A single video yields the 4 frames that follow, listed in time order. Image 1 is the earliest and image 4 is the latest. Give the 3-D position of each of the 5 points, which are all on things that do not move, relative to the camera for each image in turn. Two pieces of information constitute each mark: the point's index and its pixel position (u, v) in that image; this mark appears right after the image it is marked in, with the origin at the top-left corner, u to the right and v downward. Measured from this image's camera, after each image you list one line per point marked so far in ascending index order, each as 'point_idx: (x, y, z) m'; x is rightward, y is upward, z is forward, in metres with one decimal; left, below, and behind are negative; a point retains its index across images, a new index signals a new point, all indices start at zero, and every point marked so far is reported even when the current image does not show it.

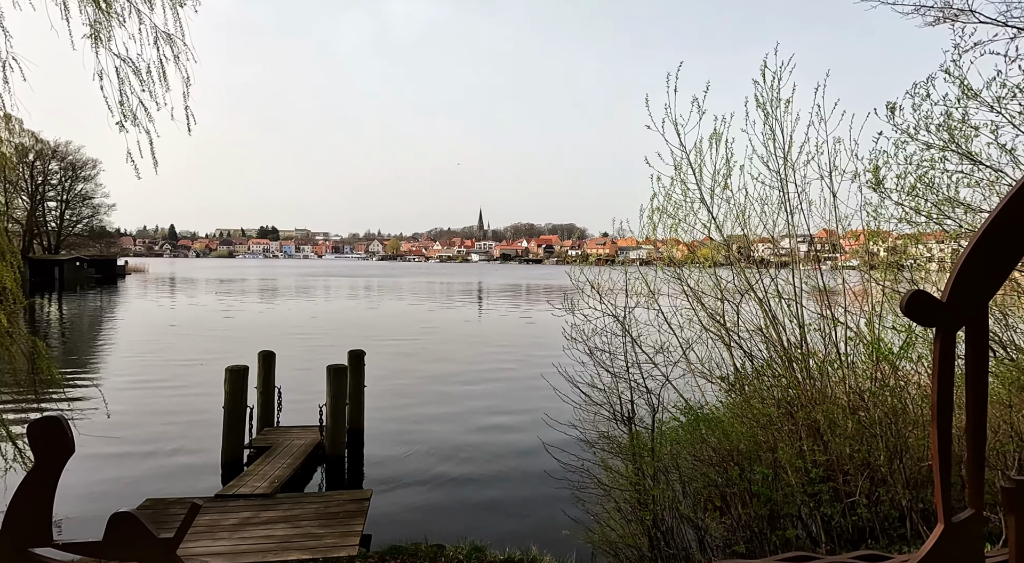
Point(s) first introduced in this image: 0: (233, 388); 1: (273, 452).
0: (-3.9, -1.5, +10.4) m
1: (-3.3, -2.3, +10.4) m
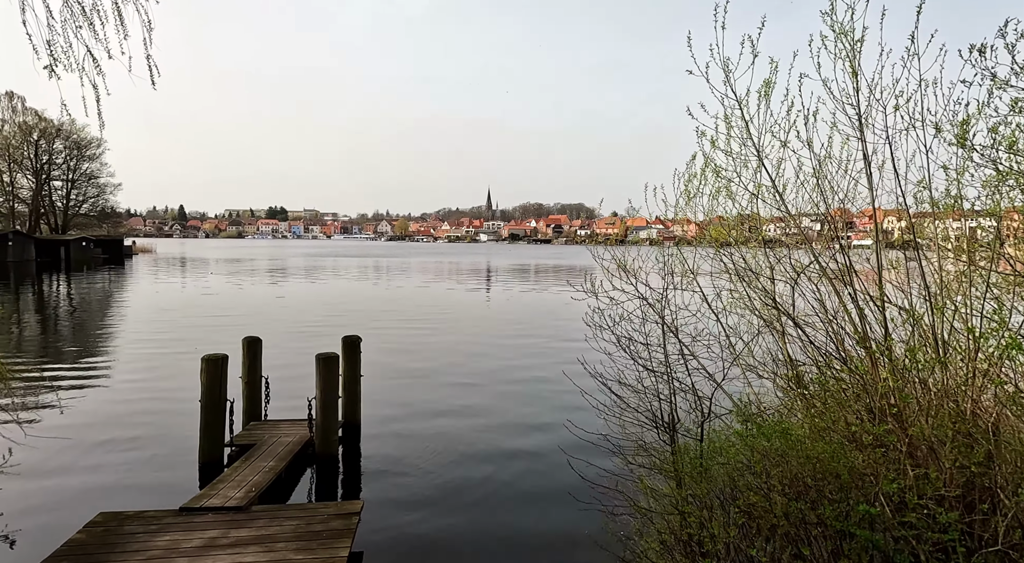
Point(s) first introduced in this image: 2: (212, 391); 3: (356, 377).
0: (-3.7, -1.2, +9.3) m
1: (-3.1, -2.1, +9.3) m
2: (-3.7, -1.3, +9.3) m
3: (-2.2, -1.3, +10.5) m
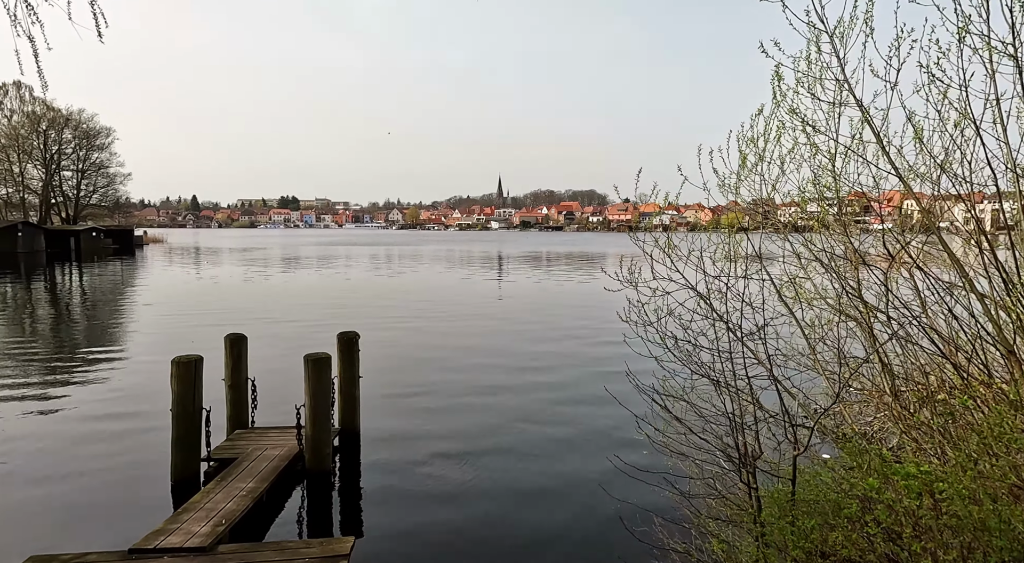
0: (-3.5, -1.1, +8.0) m
1: (-2.9, -2.0, +8.0) m
2: (-3.5, -1.2, +8.0) m
3: (-1.9, -1.2, +9.2) m
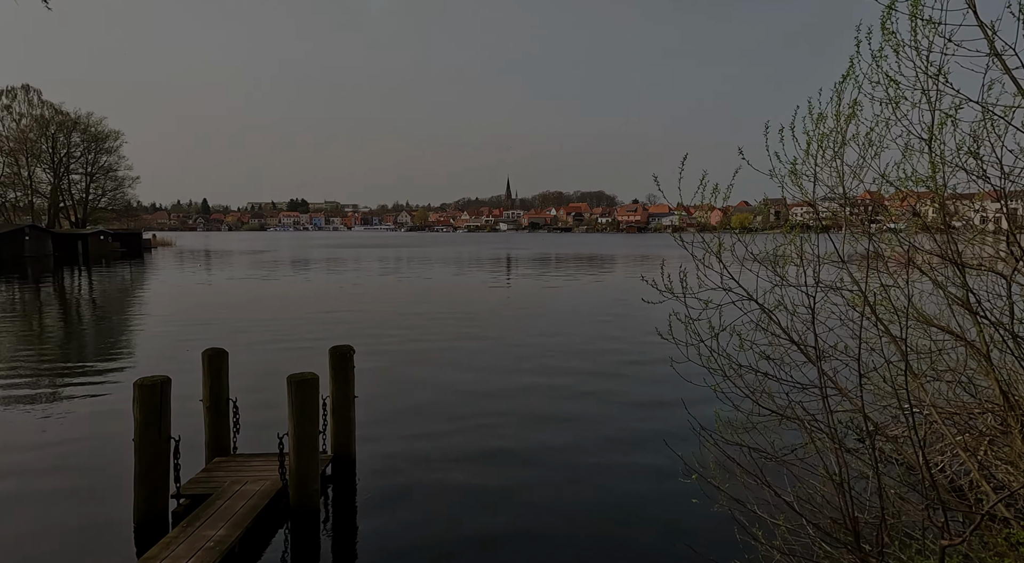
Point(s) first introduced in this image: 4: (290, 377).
0: (-3.3, -1.2, +6.9) m
1: (-2.8, -2.0, +6.9) m
2: (-3.3, -1.3, +6.9) m
3: (-1.8, -1.3, +8.1) m
4: (-2.1, -0.9, +7.1) m
